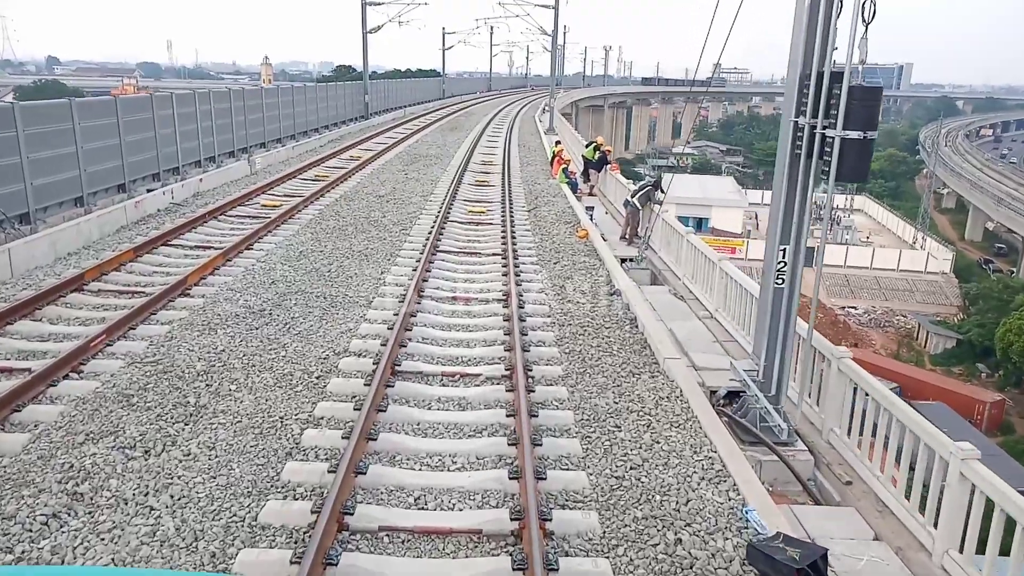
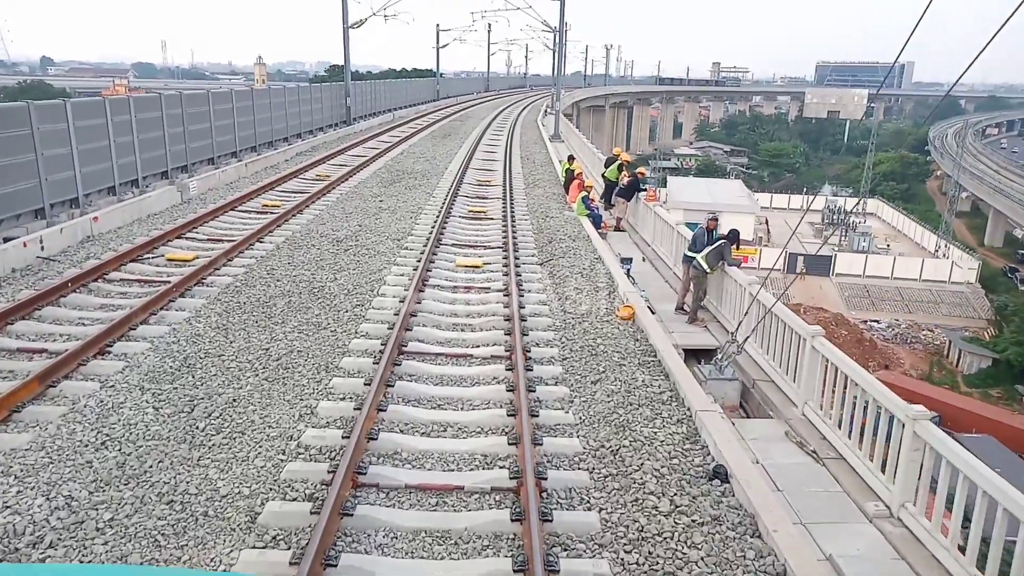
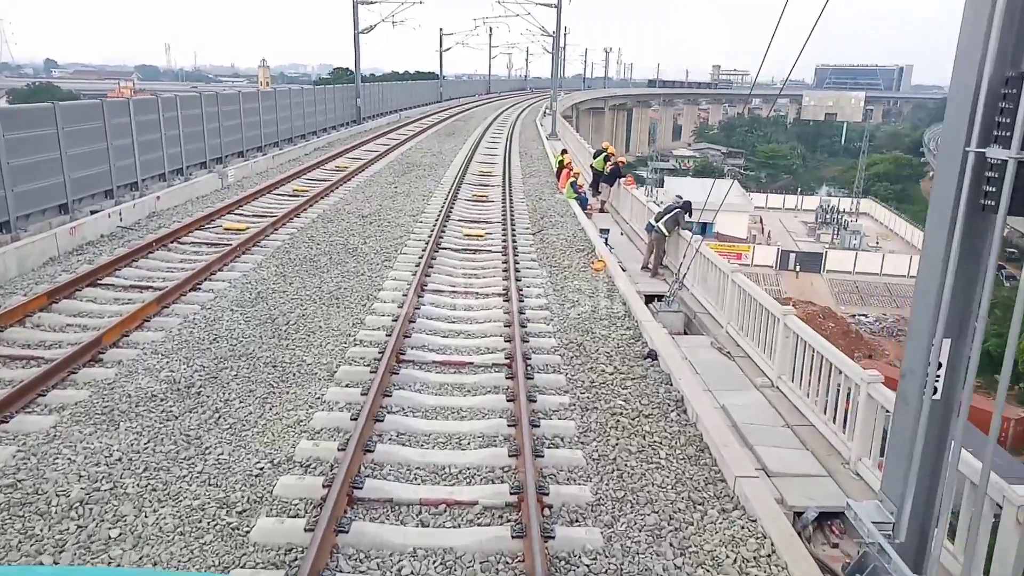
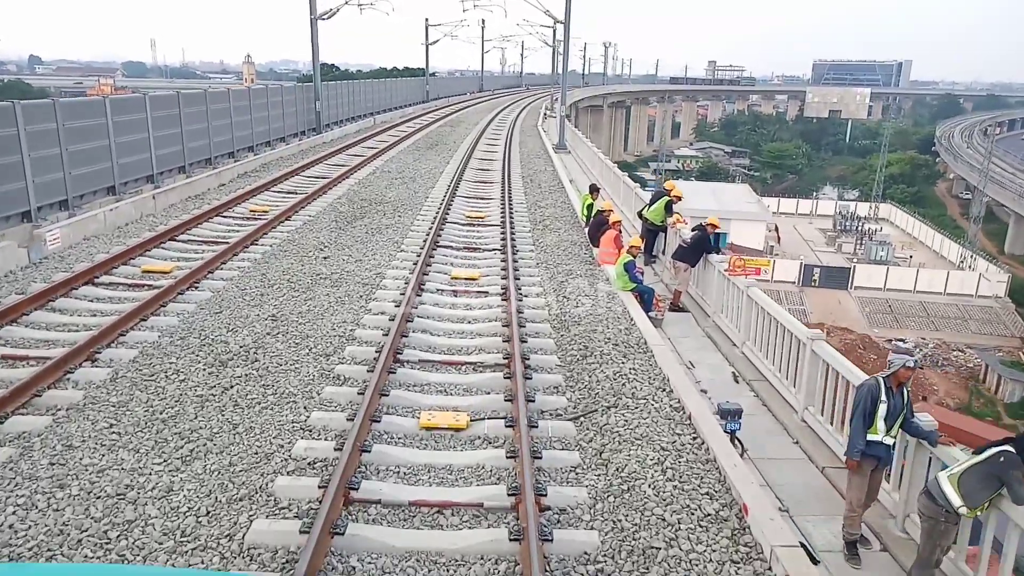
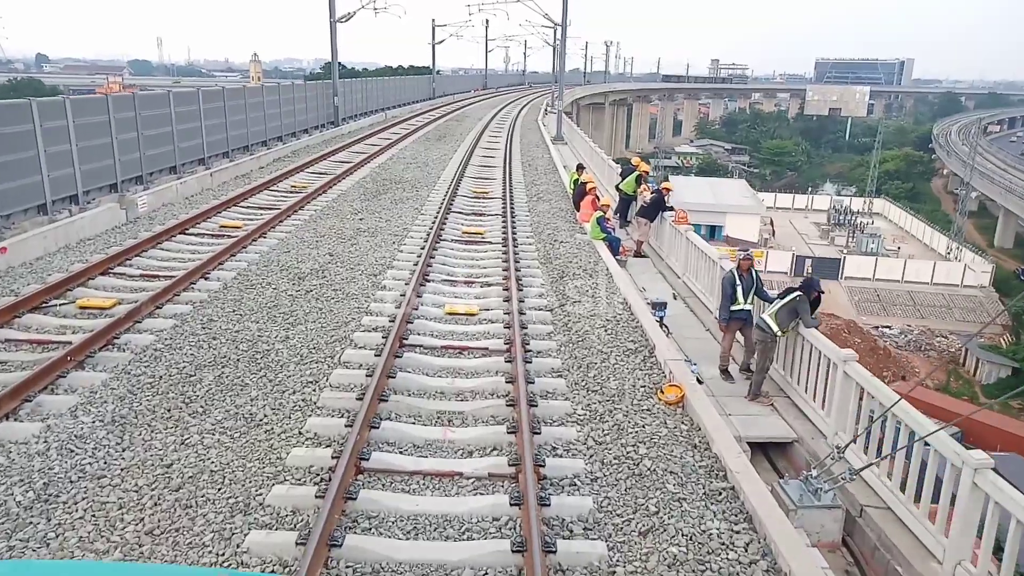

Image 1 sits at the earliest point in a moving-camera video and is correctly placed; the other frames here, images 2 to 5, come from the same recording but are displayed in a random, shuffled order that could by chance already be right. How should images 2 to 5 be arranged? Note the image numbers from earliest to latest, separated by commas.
3, 2, 5, 4
